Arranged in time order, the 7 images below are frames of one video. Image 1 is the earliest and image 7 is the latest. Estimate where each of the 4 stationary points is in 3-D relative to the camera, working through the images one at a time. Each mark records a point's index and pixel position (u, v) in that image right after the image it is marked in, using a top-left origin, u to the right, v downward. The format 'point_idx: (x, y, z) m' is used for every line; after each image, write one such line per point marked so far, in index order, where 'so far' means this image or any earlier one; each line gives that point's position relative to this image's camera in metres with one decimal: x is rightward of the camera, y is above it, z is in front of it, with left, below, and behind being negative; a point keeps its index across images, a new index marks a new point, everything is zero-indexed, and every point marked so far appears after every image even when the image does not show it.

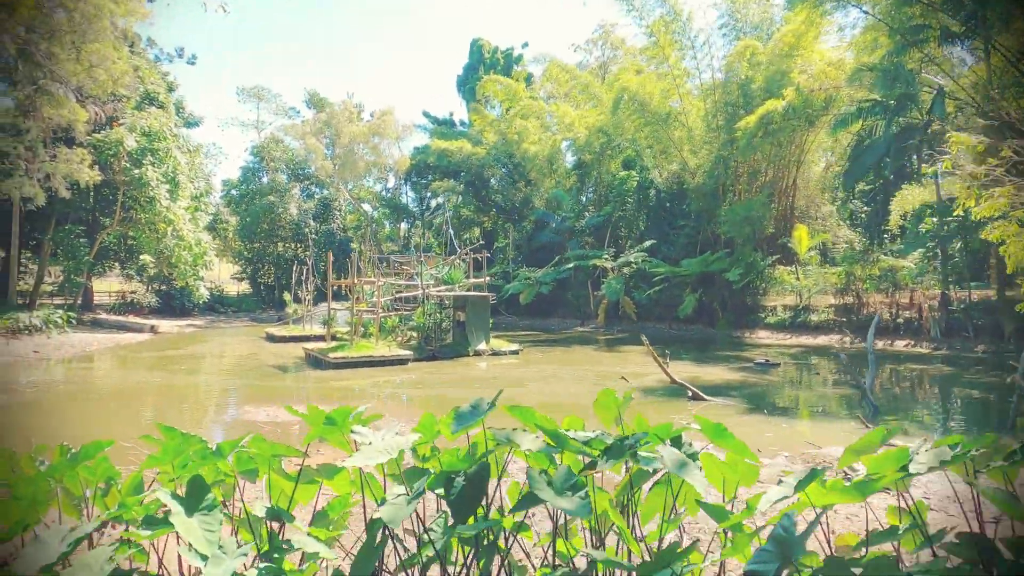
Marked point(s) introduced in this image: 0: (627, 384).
0: (+1.5, -1.3, +8.7) m
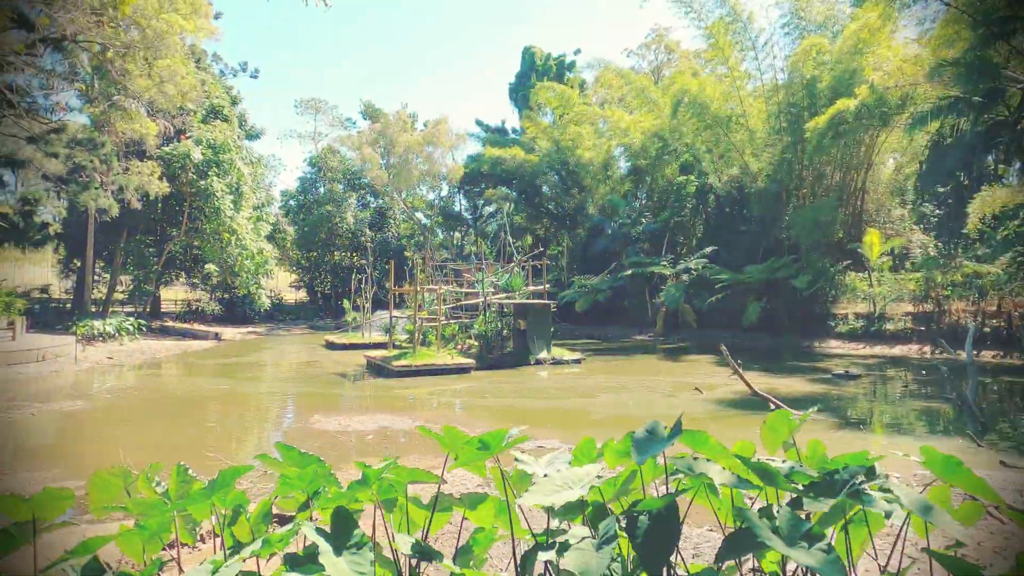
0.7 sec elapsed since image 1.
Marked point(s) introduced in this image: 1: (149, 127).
0: (+2.4, -1.4, +8.4) m
1: (-9.2, +4.1, +16.6) m
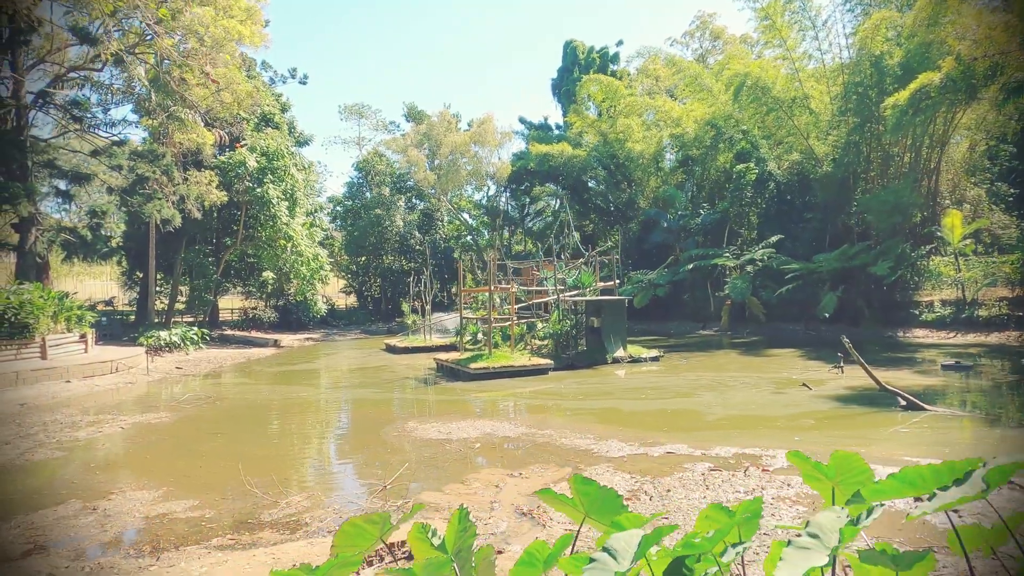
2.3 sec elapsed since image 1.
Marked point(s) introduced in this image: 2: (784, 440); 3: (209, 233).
0: (+3.5, -1.2, +7.8) m
1: (-7.8, +3.8, +16.7) m
2: (+2.3, -1.3, +5.4) m
3: (-9.1, +1.6, +19.7) m
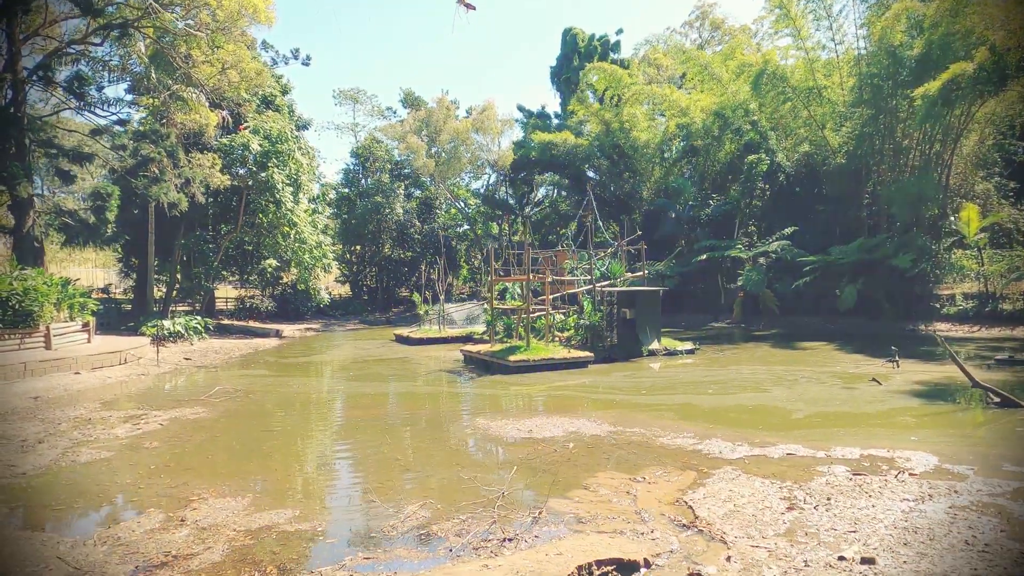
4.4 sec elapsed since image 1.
0: (+4.2, -1.1, +7.5) m
1: (-7.4, +4.1, +15.9) m
2: (+3.0, -1.2, +5.1) m
3: (-8.8, +2.0, +18.9) m
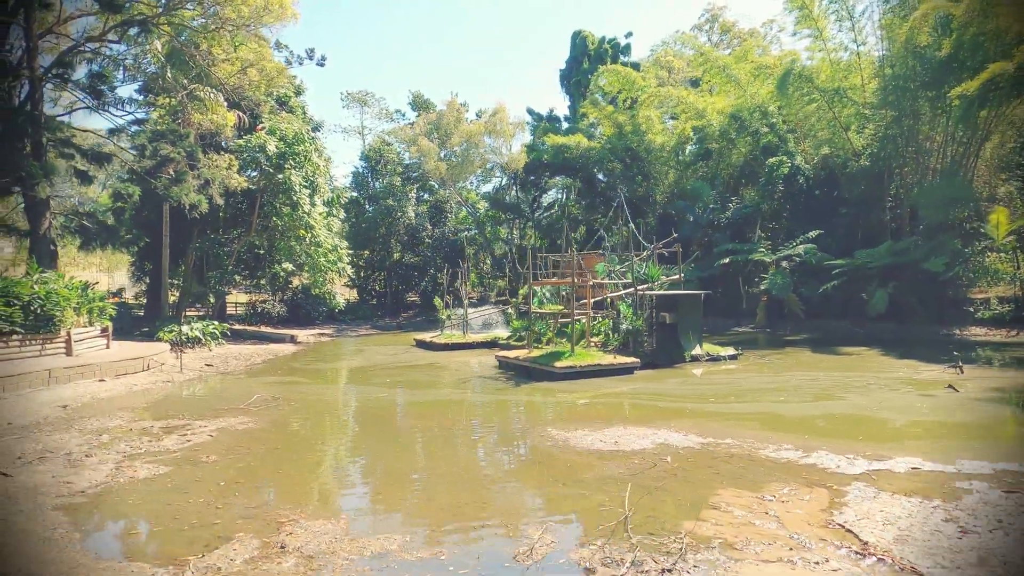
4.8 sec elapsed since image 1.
0: (+4.9, -1.2, +7.1) m
1: (-6.8, +4.0, +15.6) m
2: (+3.7, -1.2, +4.8) m
3: (-8.2, +1.9, +18.5) m
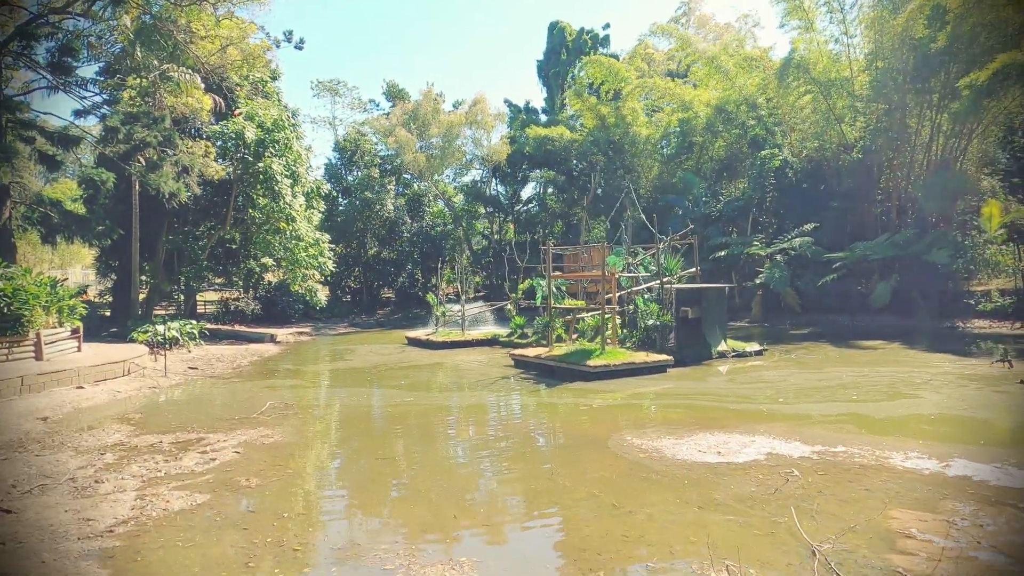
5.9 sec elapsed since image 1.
0: (+5.4, -1.1, +6.8) m
1: (-6.8, +4.1, +14.4) m
2: (+4.4, -1.1, +4.3) m
3: (-8.4, +1.9, +17.3) m
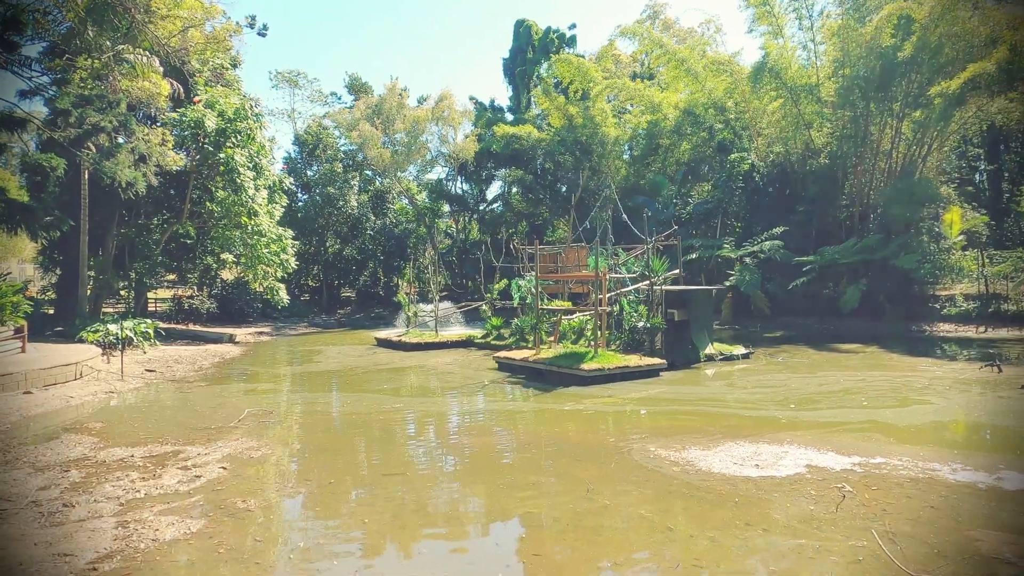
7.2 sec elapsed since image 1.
0: (+5.4, -1.1, +6.8) m
1: (-7.2, +4.2, +13.5) m
2: (+4.6, -1.2, +4.3) m
3: (-9.1, +2.0, +16.3) m
